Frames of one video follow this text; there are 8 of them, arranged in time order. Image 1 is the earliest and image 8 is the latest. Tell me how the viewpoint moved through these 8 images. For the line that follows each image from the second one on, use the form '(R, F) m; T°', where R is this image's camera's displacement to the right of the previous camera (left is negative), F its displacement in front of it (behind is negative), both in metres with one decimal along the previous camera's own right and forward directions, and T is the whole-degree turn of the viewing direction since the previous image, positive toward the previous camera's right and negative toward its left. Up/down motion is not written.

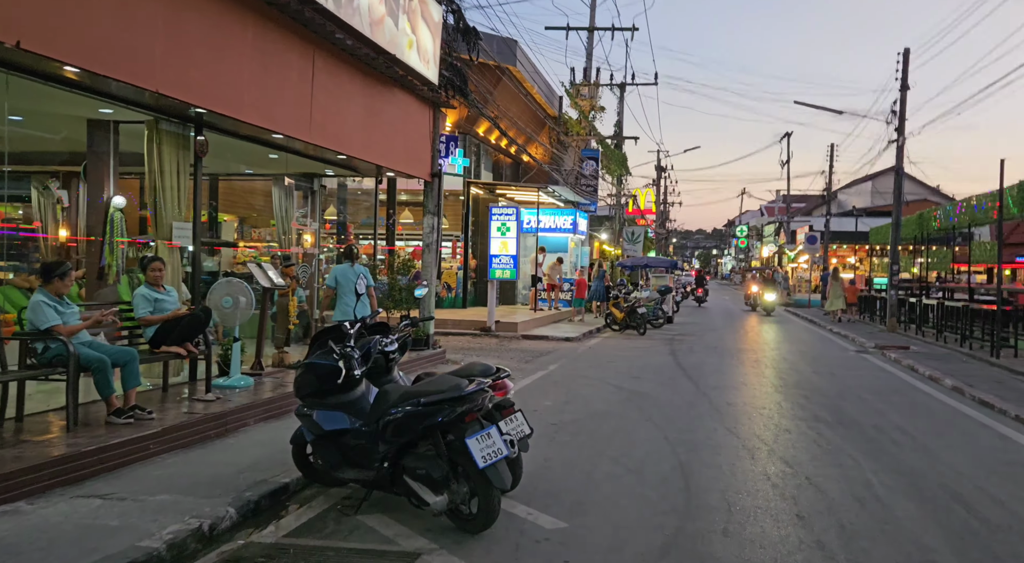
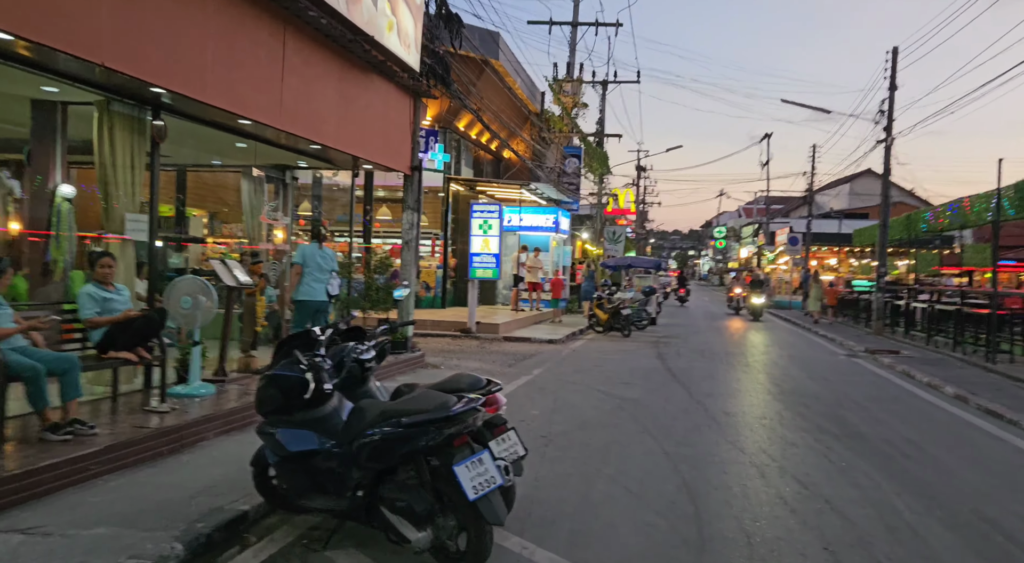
(-0.1, +0.6) m; +2°
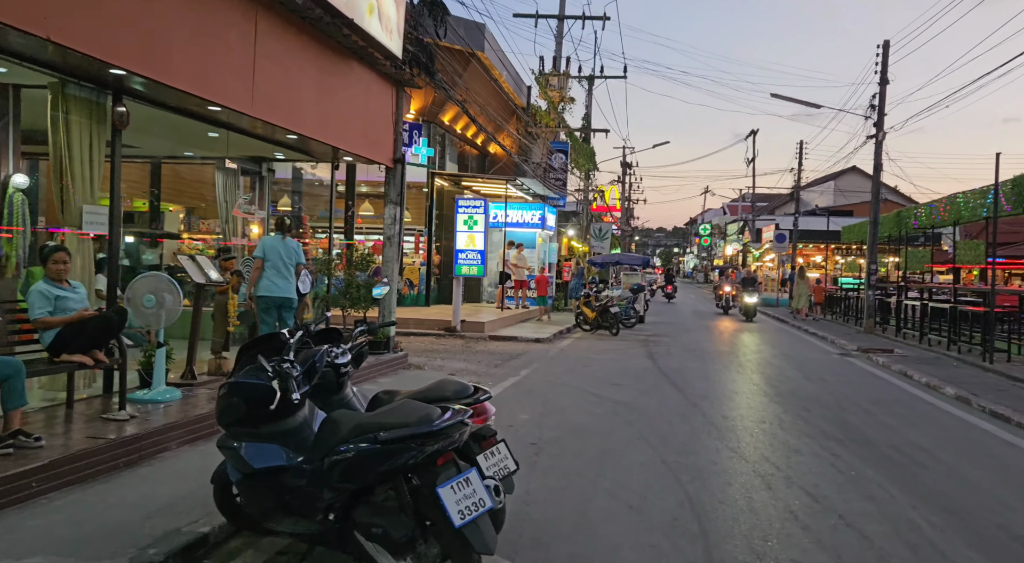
(0.0, +0.5) m; +1°
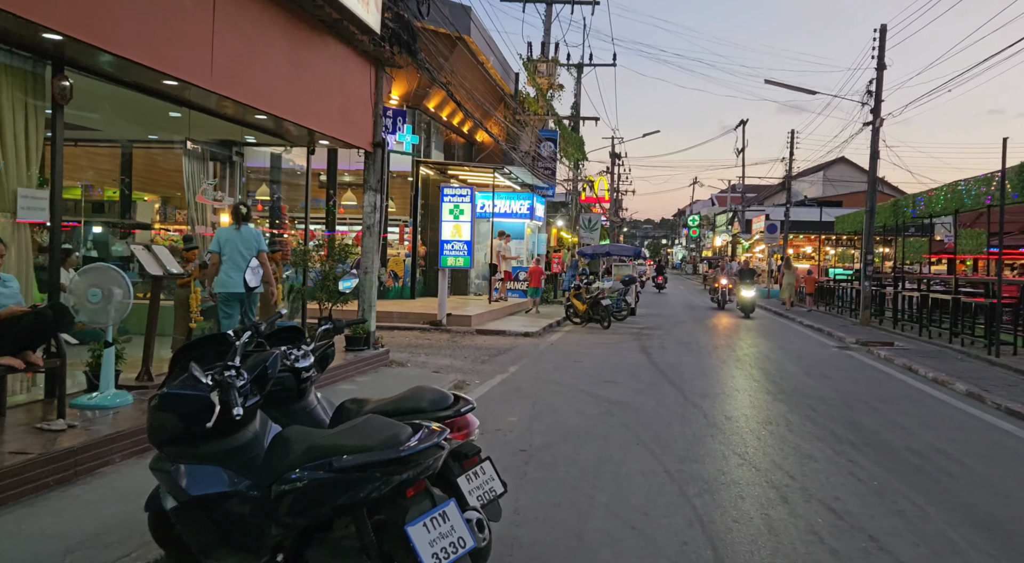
(0.0, +0.6) m; +1°
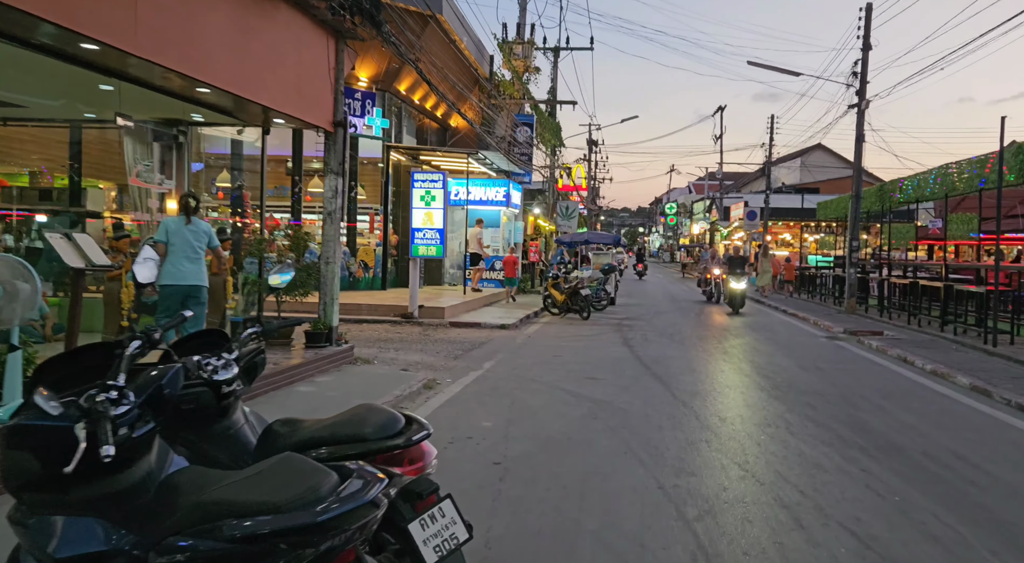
(+0.1, +0.8) m; +2°
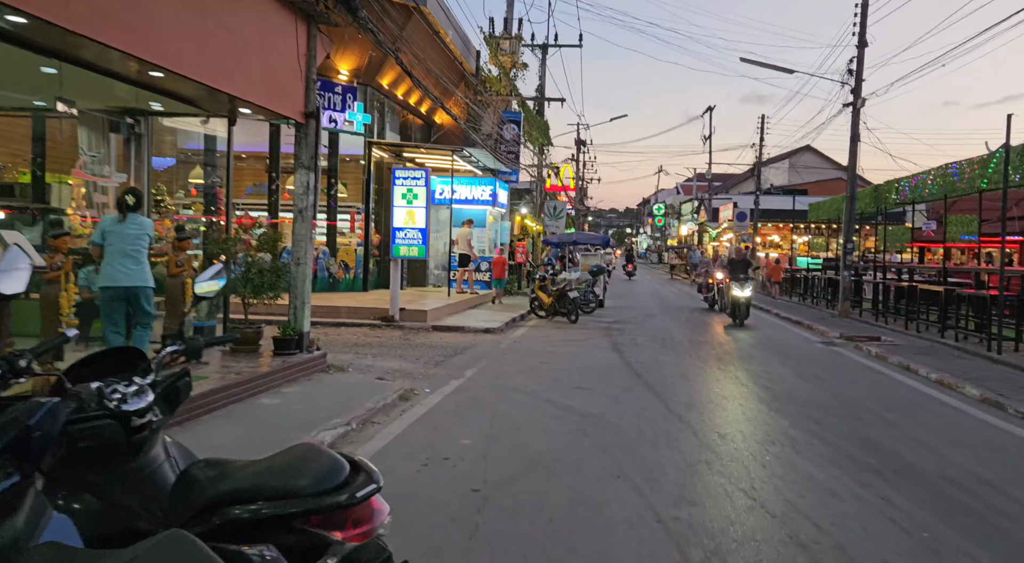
(0.0, +0.6) m; +1°
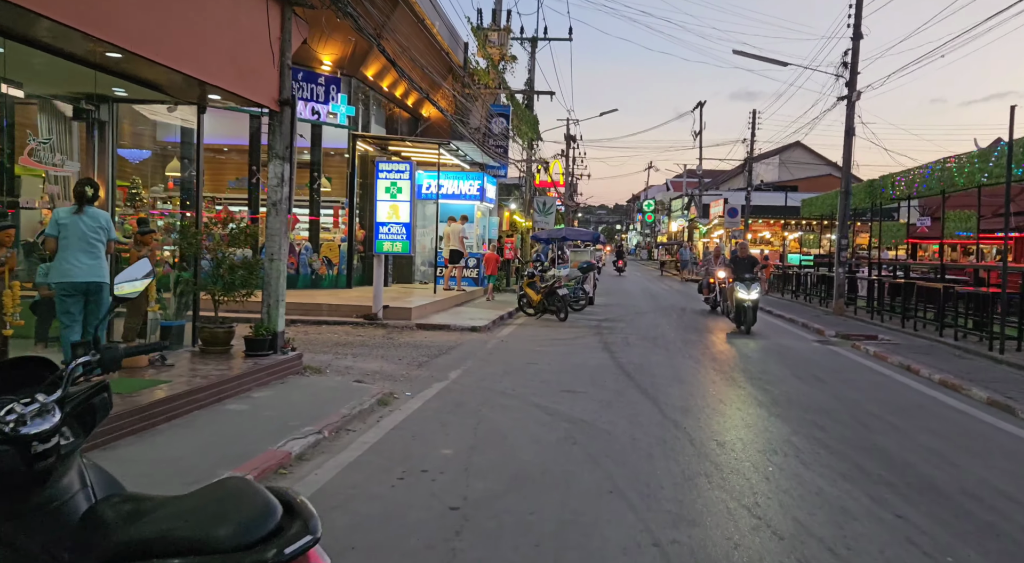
(0.0, +0.5) m; +1°
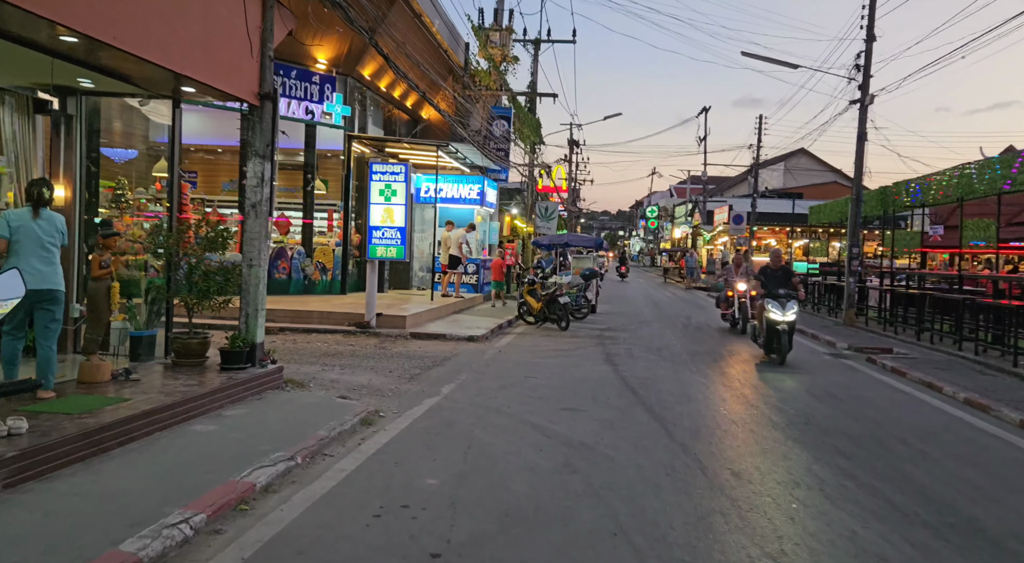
(+0.1, +0.6) m; 0°
